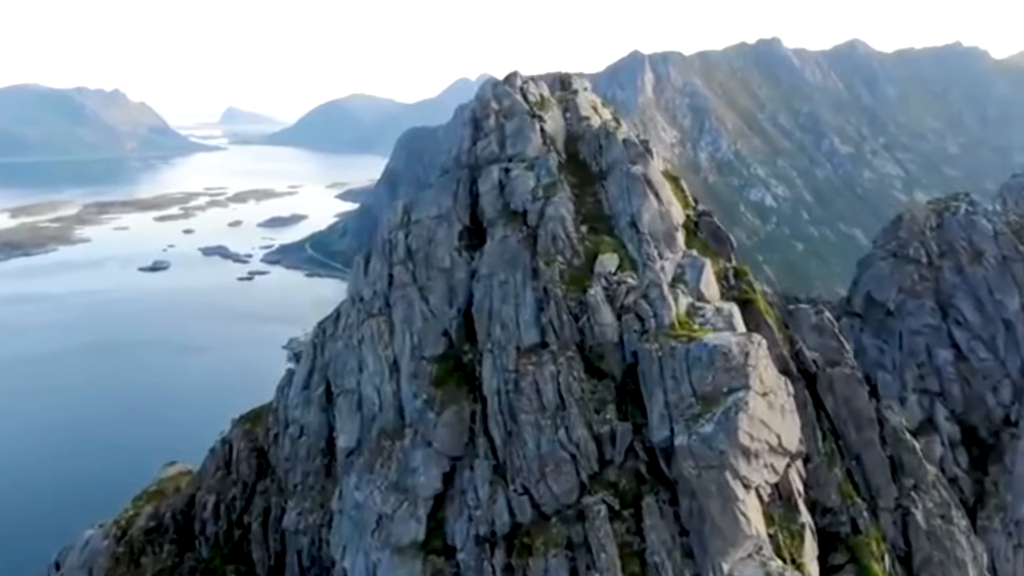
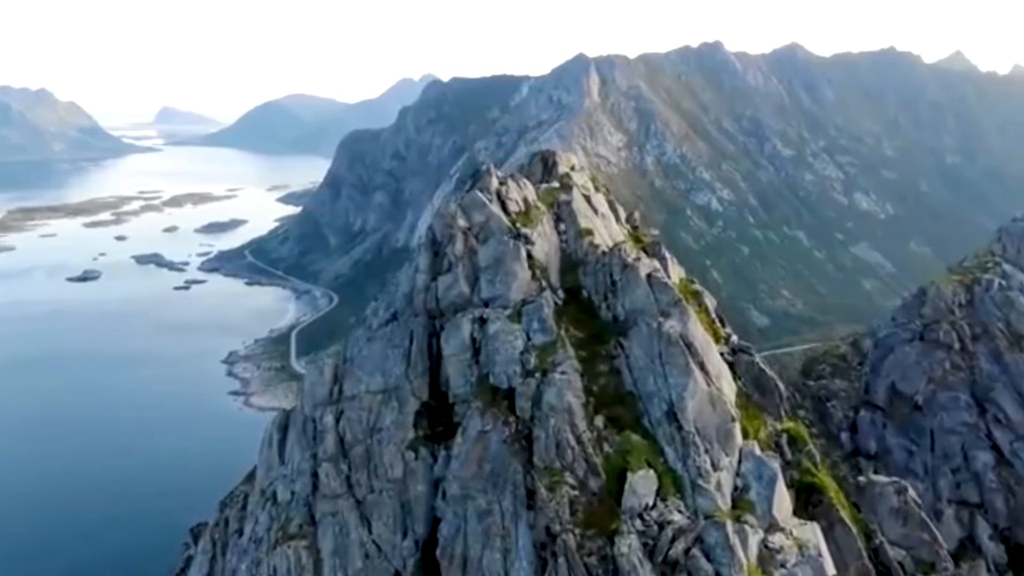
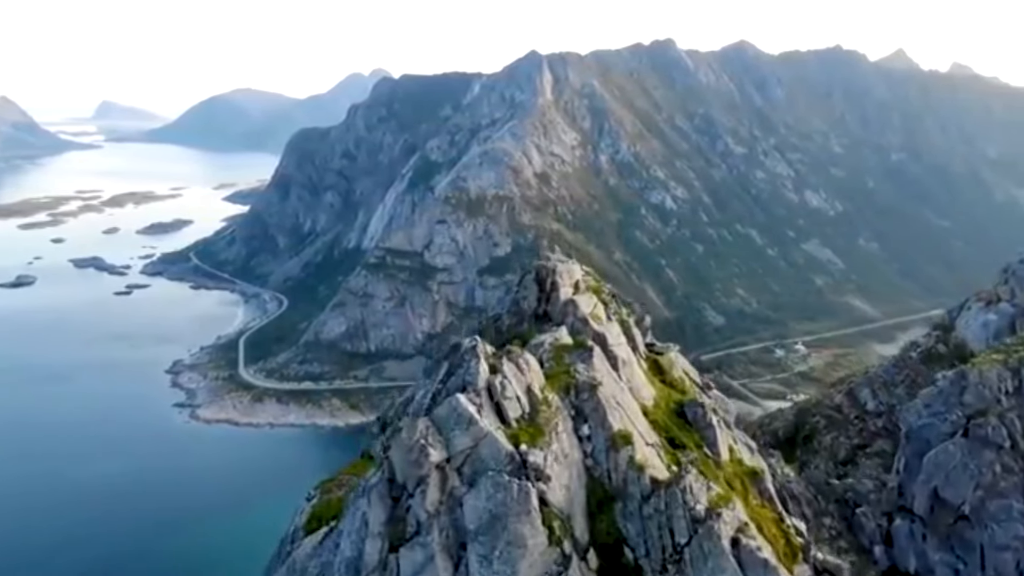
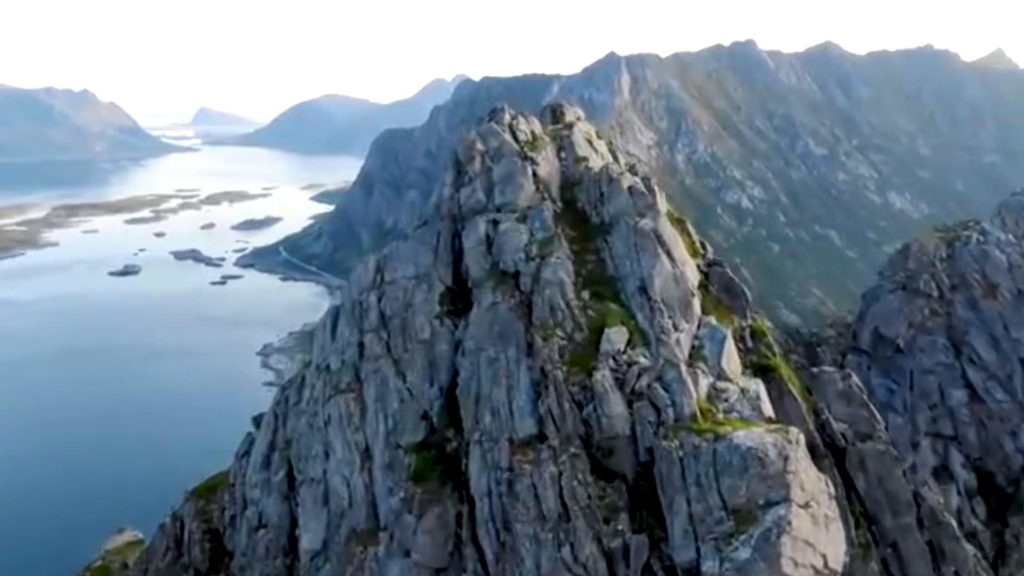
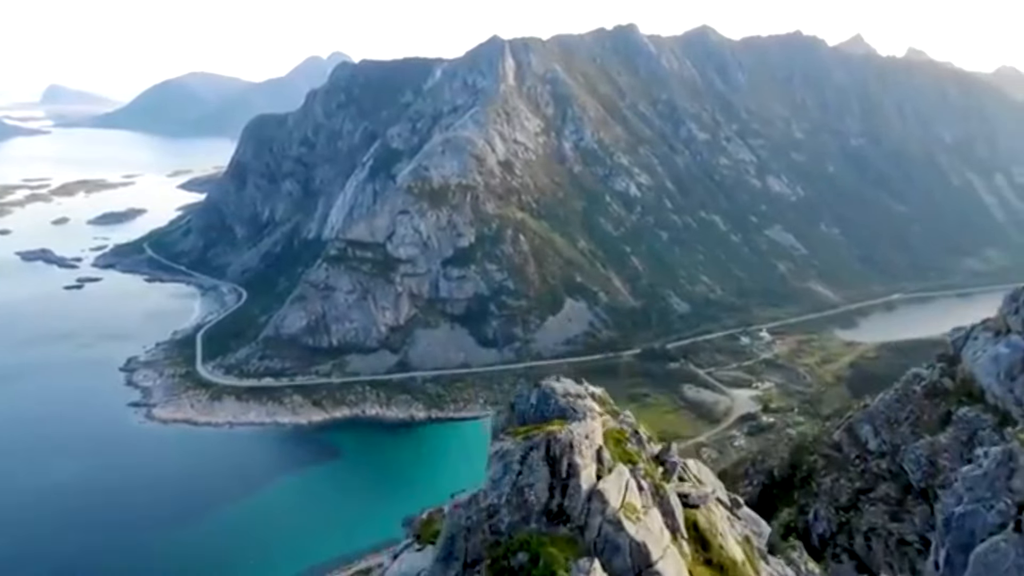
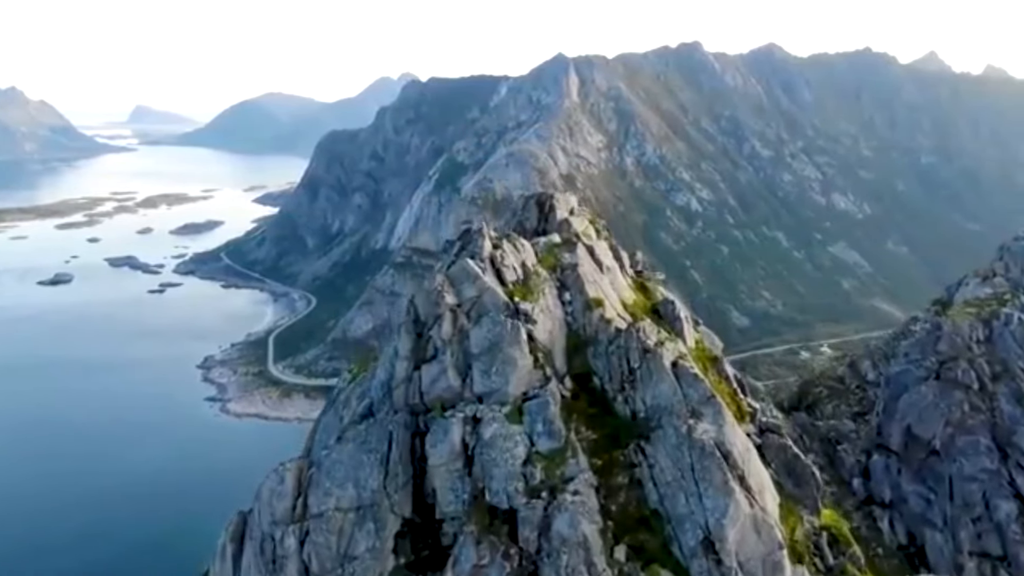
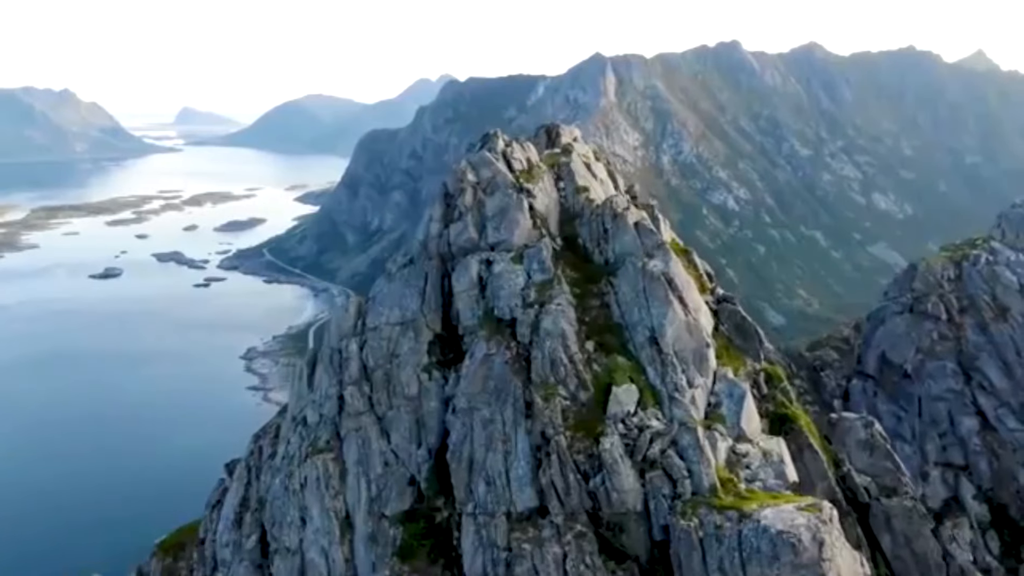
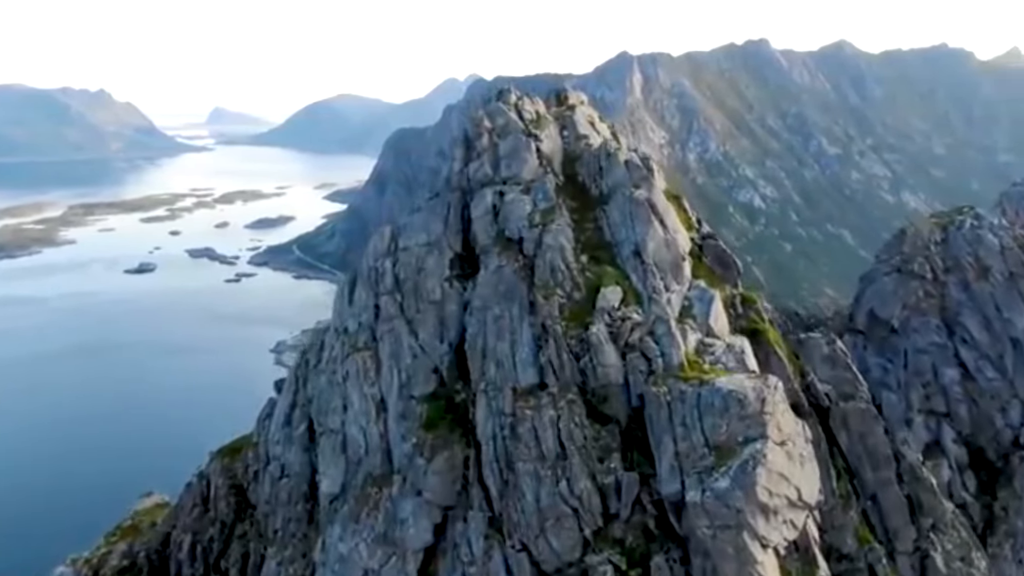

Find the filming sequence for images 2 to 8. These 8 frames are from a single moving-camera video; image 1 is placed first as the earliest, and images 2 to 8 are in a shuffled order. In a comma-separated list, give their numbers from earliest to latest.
8, 4, 7, 2, 6, 3, 5
